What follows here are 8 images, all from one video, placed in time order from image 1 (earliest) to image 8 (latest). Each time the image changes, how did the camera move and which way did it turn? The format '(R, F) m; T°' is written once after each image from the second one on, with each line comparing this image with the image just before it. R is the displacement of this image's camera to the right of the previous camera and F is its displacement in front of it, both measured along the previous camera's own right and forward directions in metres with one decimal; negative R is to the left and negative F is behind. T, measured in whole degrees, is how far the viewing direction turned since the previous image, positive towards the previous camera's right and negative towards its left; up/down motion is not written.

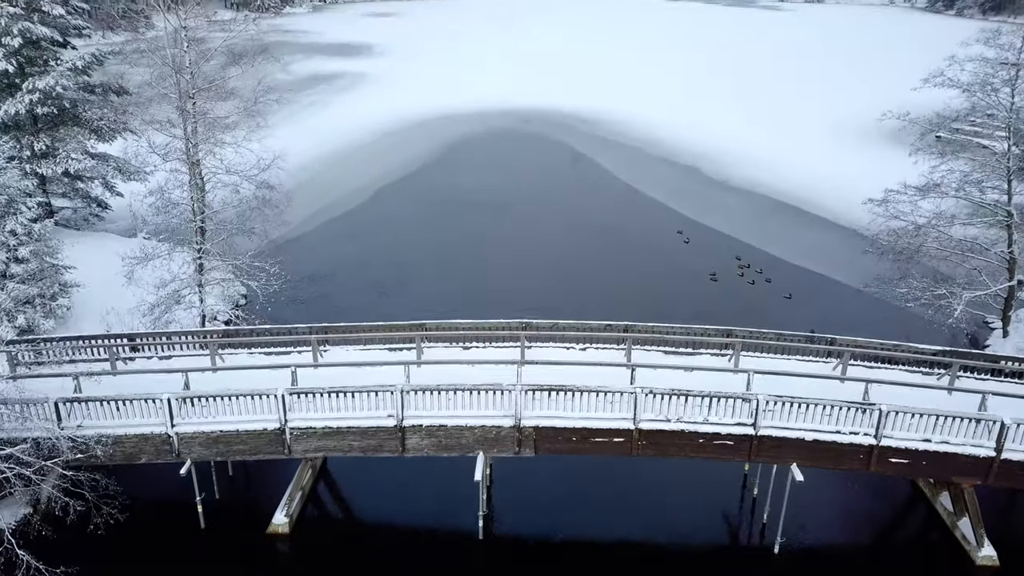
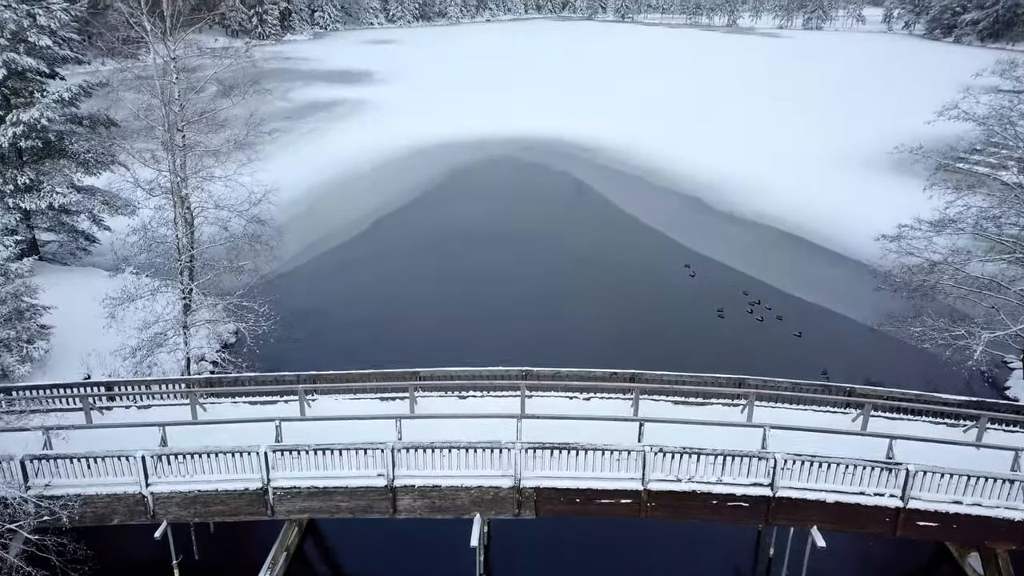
(0.0, +0.6) m; 0°
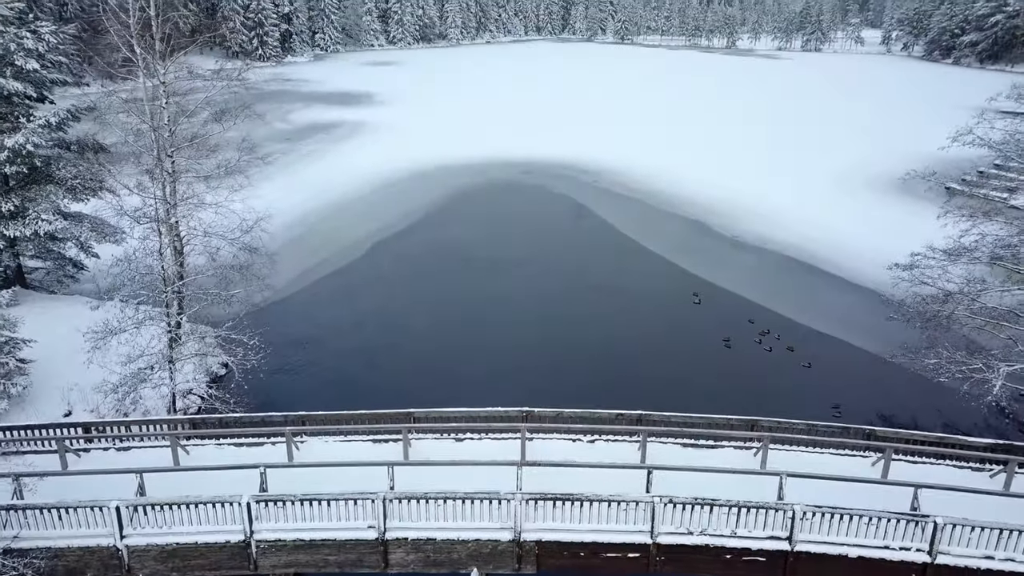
(0.0, +0.5) m; 0°
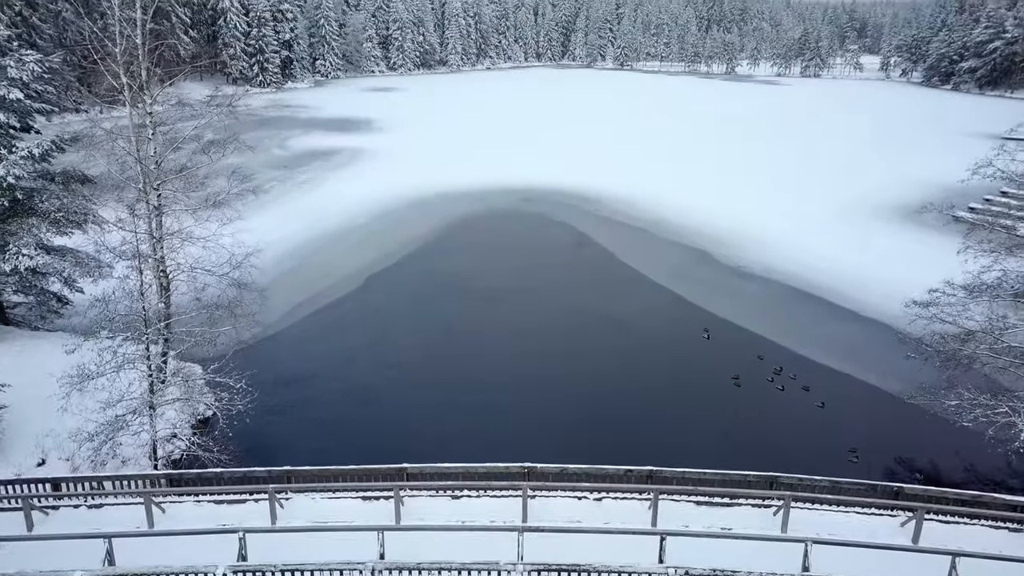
(0.0, +0.6) m; 0°
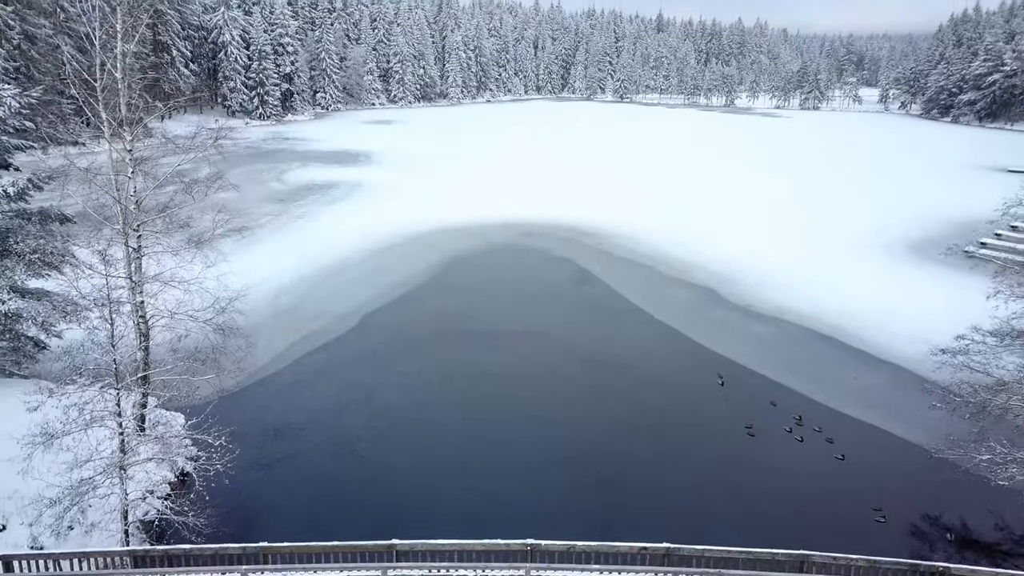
(0.0, +0.8) m; 0°
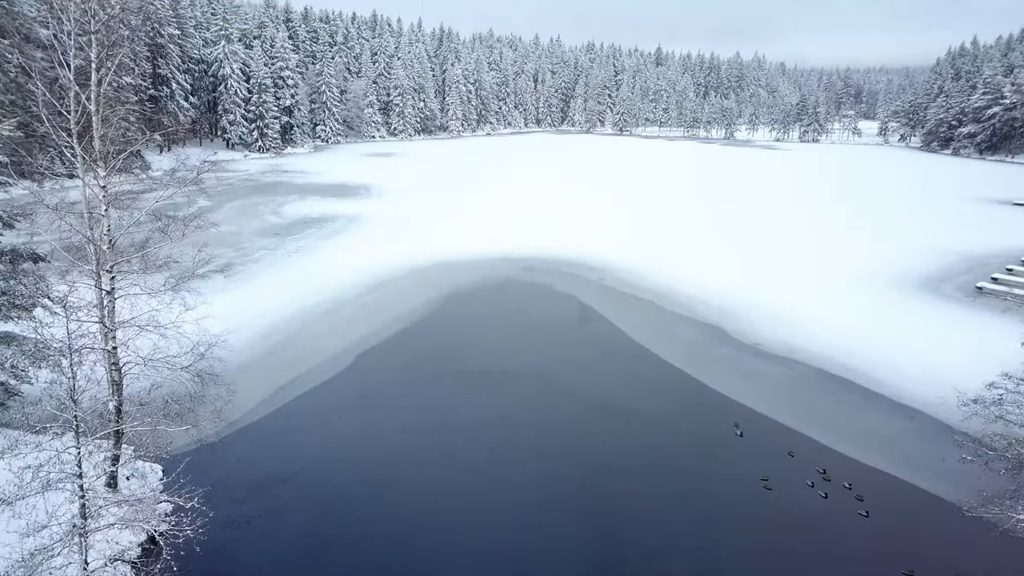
(0.0, +0.9) m; 0°
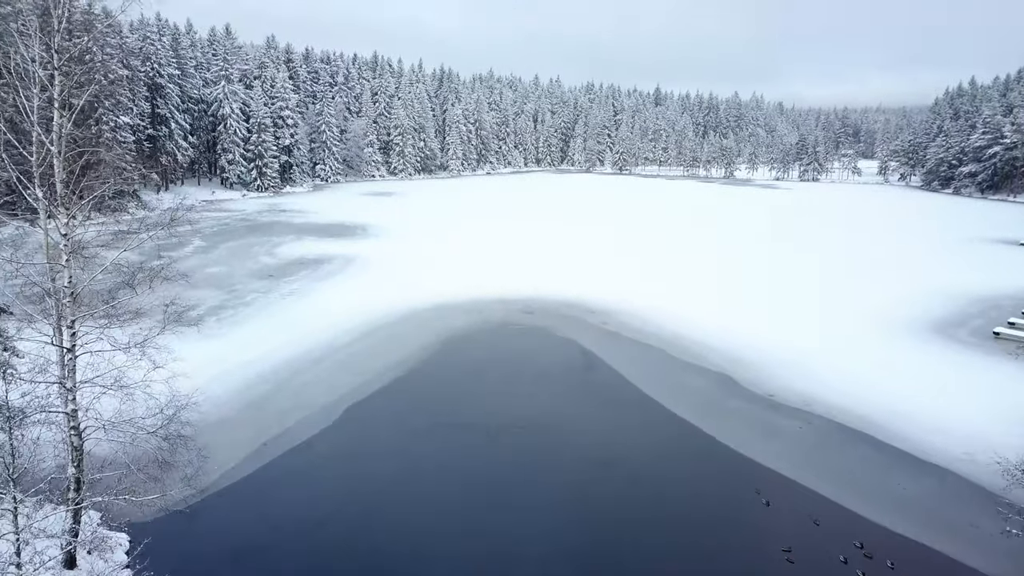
(0.0, +1.1) m; 0°
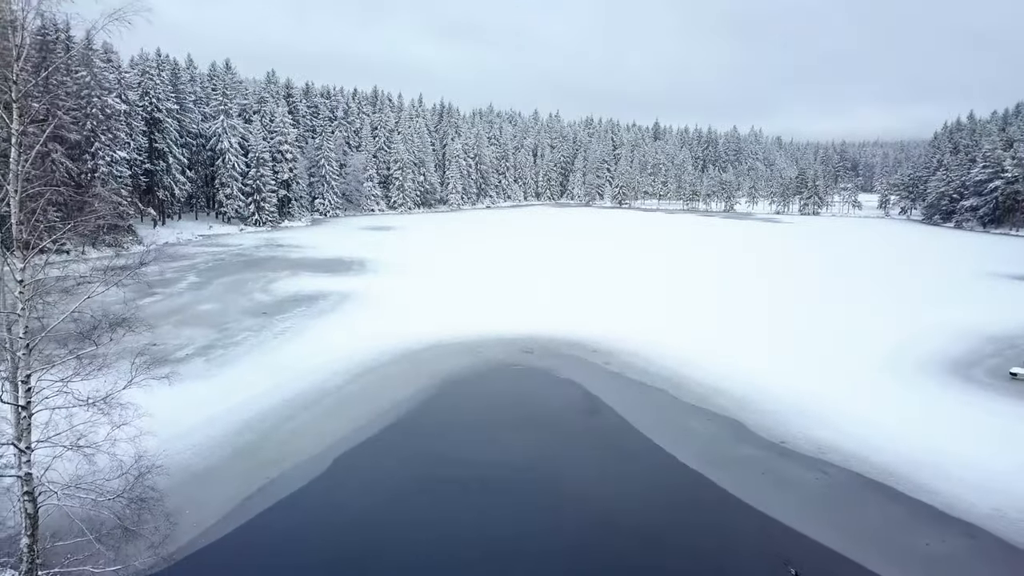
(0.0, +1.0) m; 0°
